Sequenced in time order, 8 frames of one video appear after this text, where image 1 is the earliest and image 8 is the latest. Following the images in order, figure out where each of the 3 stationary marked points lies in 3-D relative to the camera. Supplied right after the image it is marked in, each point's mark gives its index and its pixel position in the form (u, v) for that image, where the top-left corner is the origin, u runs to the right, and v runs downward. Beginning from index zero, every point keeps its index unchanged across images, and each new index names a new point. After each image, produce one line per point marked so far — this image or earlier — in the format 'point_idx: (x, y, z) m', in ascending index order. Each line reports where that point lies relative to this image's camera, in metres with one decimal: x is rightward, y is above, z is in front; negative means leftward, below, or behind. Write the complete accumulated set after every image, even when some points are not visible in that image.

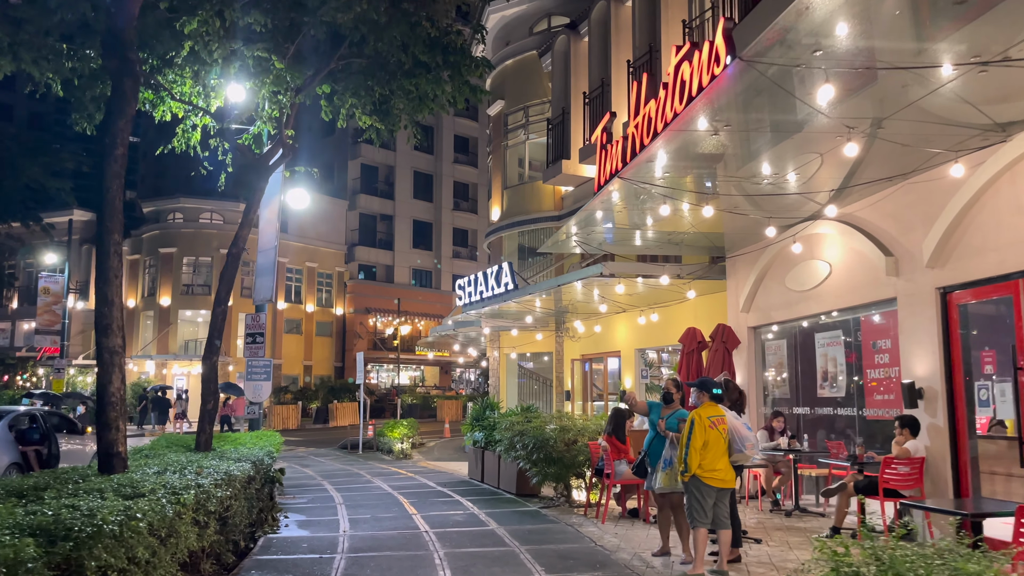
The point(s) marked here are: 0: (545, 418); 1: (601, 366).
0: (+0.4, -1.8, +11.2) m
1: (+2.0, -1.7, +17.7) m
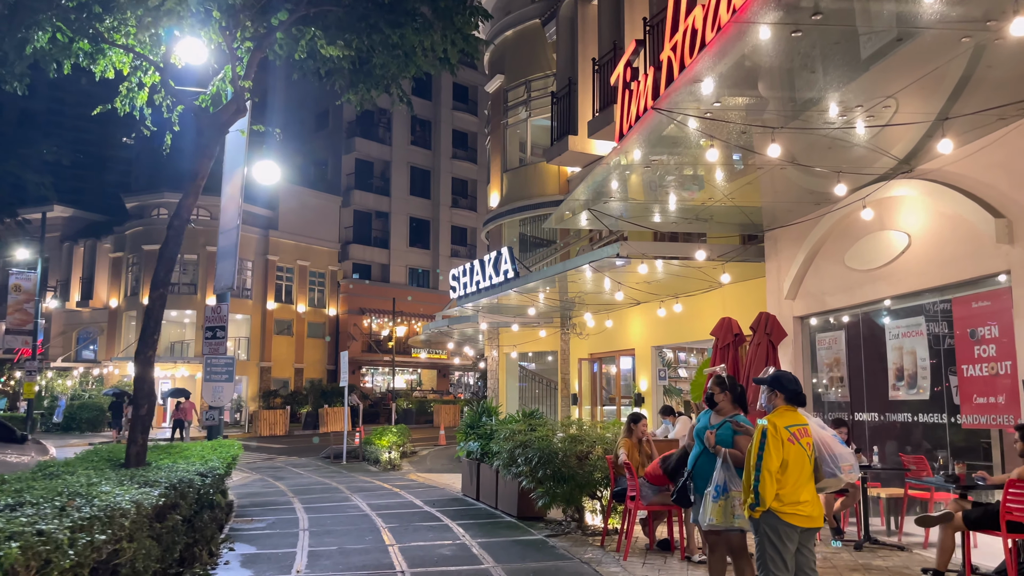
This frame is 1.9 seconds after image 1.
0: (+0.4, -1.6, +9.3) m
1: (+2.0, -1.5, +15.8) m
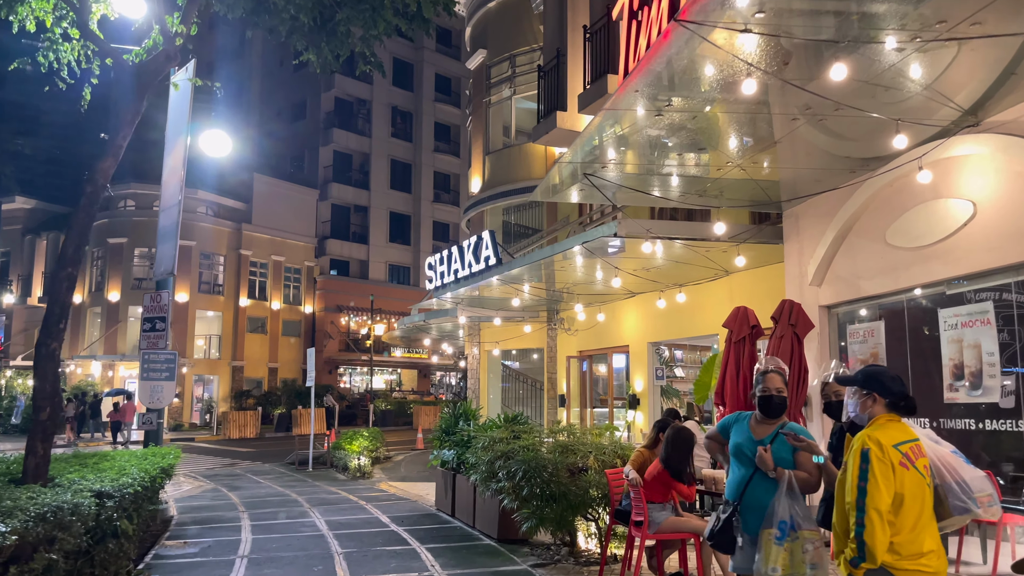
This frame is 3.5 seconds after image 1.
0: (+0.2, -1.4, +7.9) m
1: (+1.6, -1.4, +14.4) m
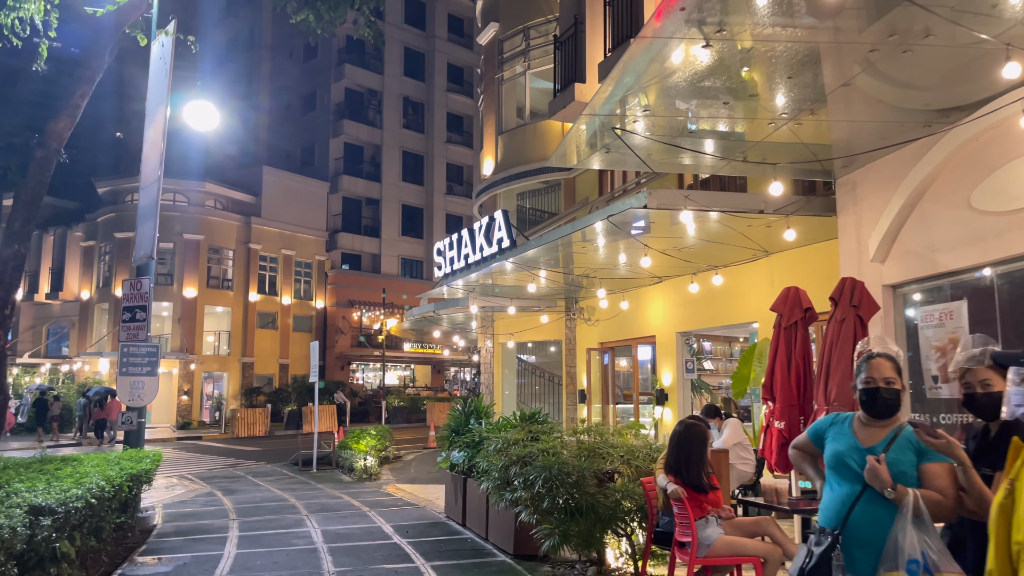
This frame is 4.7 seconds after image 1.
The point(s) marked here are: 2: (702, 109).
0: (+0.4, -1.3, +6.9) m
1: (+1.9, -1.1, +13.3) m
2: (+1.6, +1.5, +6.9) m
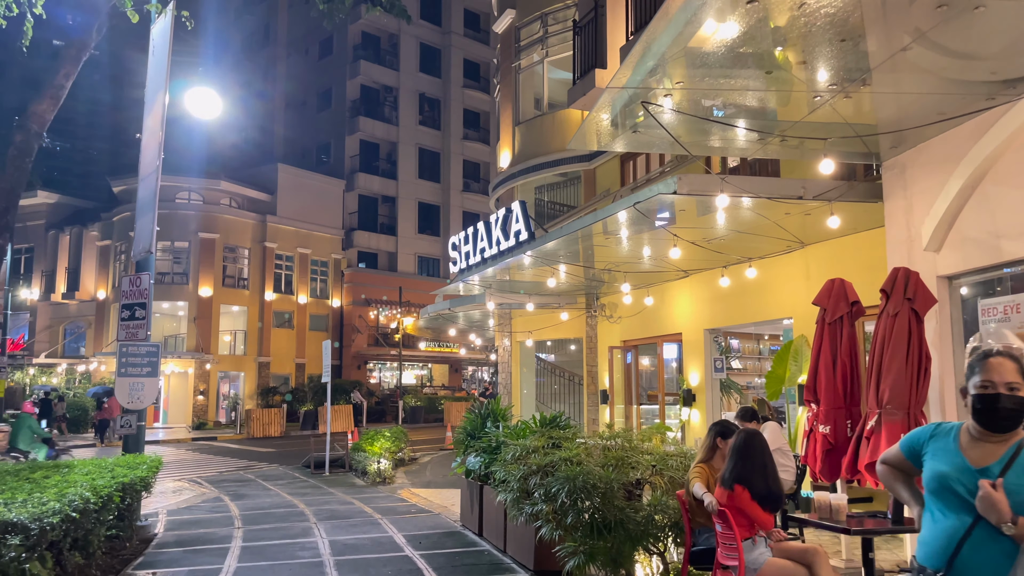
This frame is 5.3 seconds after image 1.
0: (+0.5, -1.2, +6.3) m
1: (+2.2, -1.1, +12.7) m
2: (+1.8, +1.6, +6.3) m
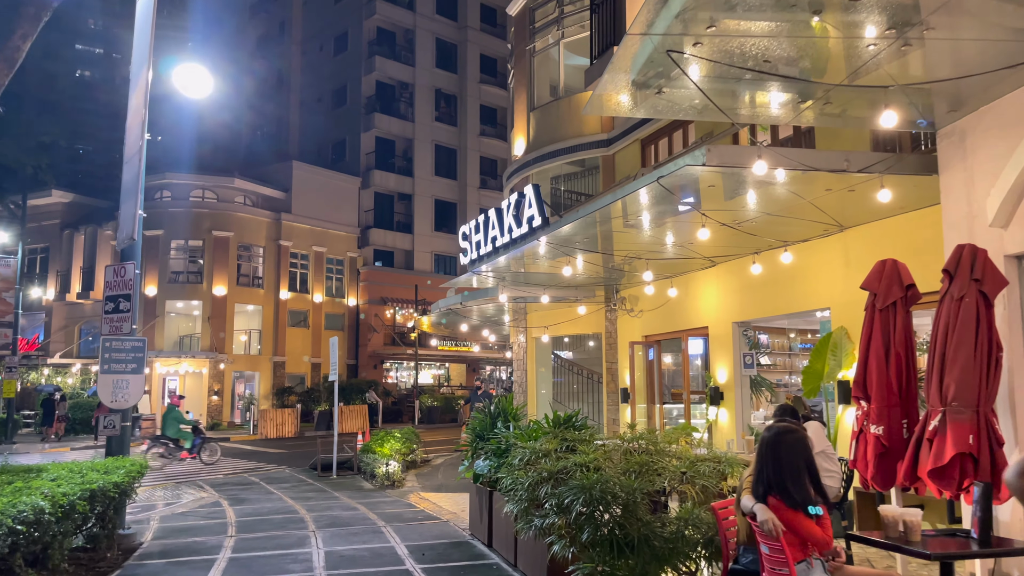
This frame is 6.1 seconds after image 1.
0: (+0.6, -1.1, +5.6) m
1: (+2.4, -0.9, +11.9) m
2: (+1.8, +1.7, +5.6) m
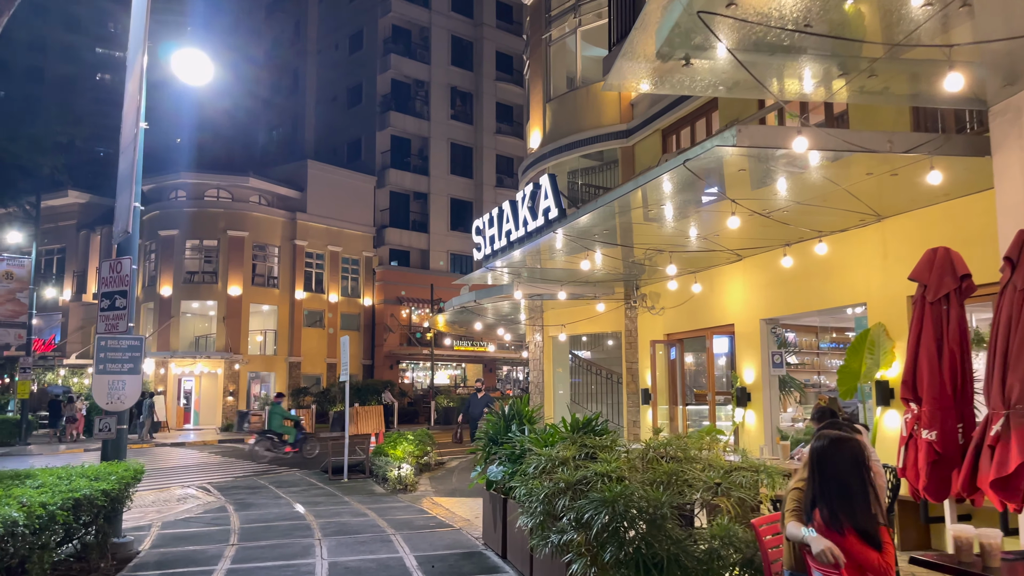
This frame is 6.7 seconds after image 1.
0: (+0.7, -1.0, +5.1) m
1: (+2.6, -0.9, +11.4) m
2: (+1.9, +1.8, +5.0) m
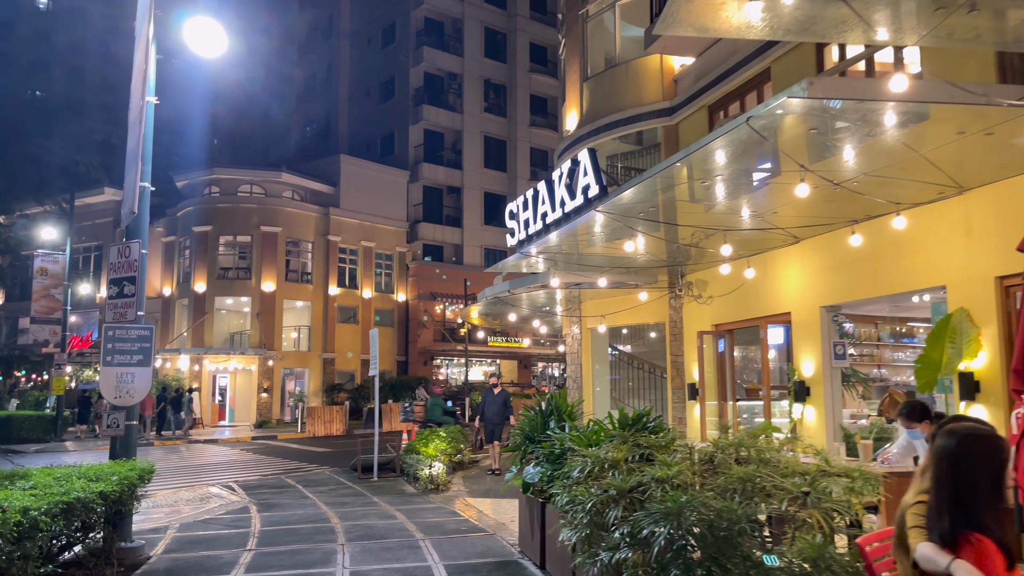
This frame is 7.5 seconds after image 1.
0: (+0.9, -0.9, +4.3) m
1: (+3.1, -0.7, +10.6) m
2: (+2.1, +1.9, +4.2) m
